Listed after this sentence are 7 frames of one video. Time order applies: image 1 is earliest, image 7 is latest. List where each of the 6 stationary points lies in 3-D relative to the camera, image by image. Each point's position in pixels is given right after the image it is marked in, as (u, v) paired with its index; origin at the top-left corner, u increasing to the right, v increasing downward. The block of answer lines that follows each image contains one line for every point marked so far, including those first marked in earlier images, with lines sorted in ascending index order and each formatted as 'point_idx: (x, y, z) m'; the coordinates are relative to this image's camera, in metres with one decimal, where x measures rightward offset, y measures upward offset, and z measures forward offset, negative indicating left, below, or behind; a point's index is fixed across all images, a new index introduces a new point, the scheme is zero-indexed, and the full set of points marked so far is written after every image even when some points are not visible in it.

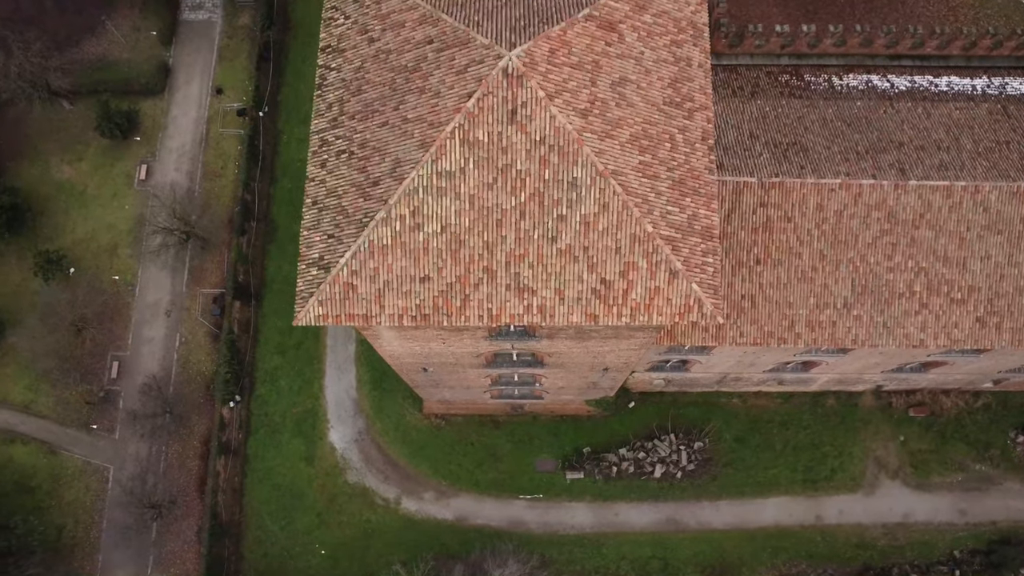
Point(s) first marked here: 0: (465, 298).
0: (-0.7, -0.2, +11.8) m
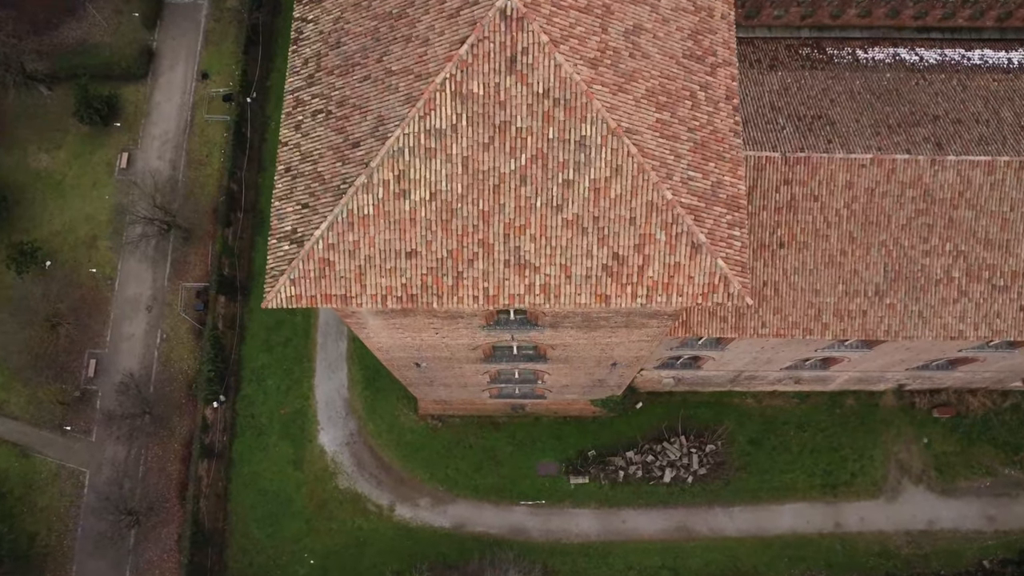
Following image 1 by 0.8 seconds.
0: (-0.7, +0.2, +10.4) m
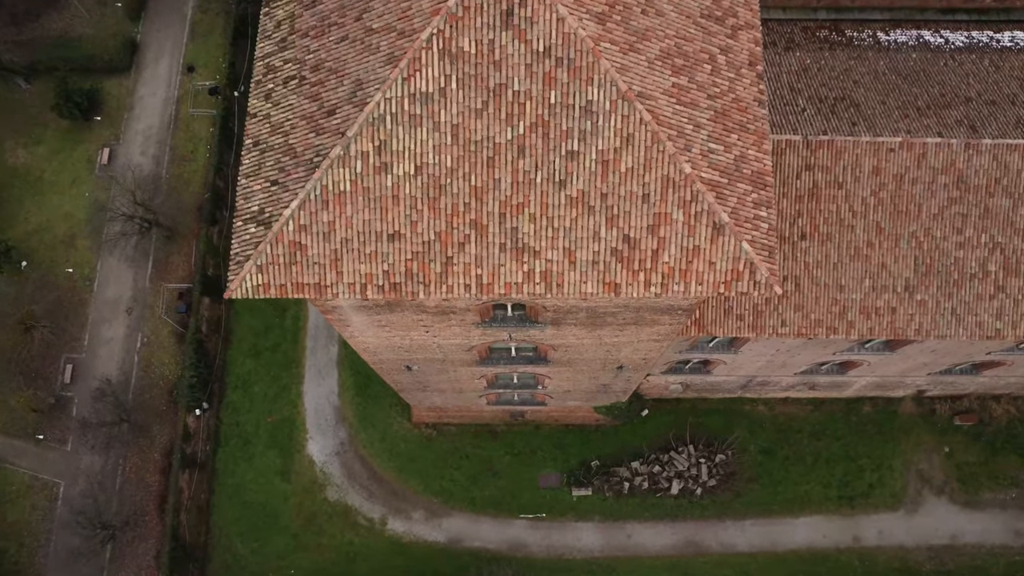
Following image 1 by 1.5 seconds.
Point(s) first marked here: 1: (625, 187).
0: (-0.8, +0.3, +9.1) m
1: (+1.3, +1.2, +8.9) m
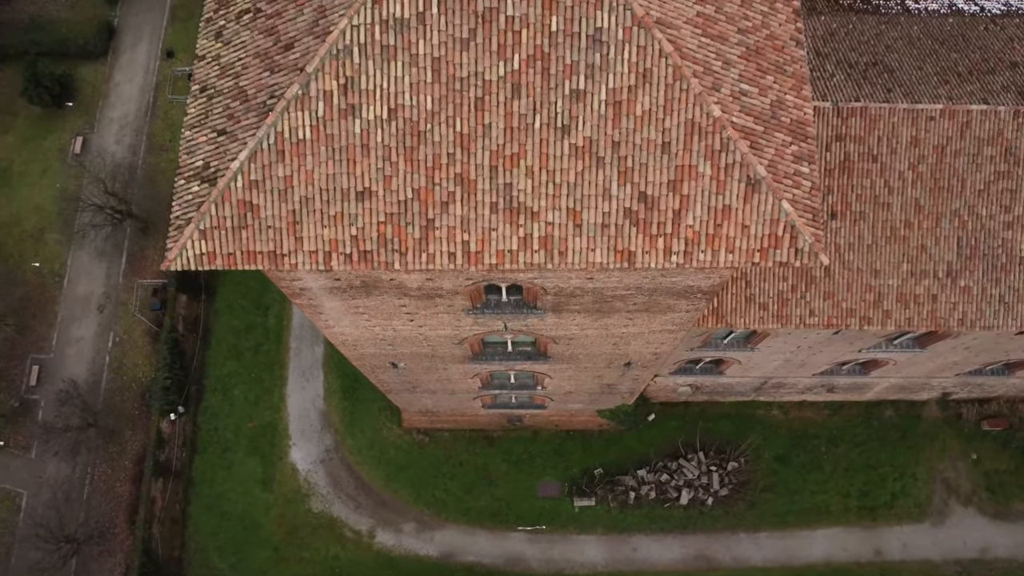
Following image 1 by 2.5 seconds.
0: (-0.8, +0.6, +7.6) m
1: (+1.2, +1.5, +7.4) m
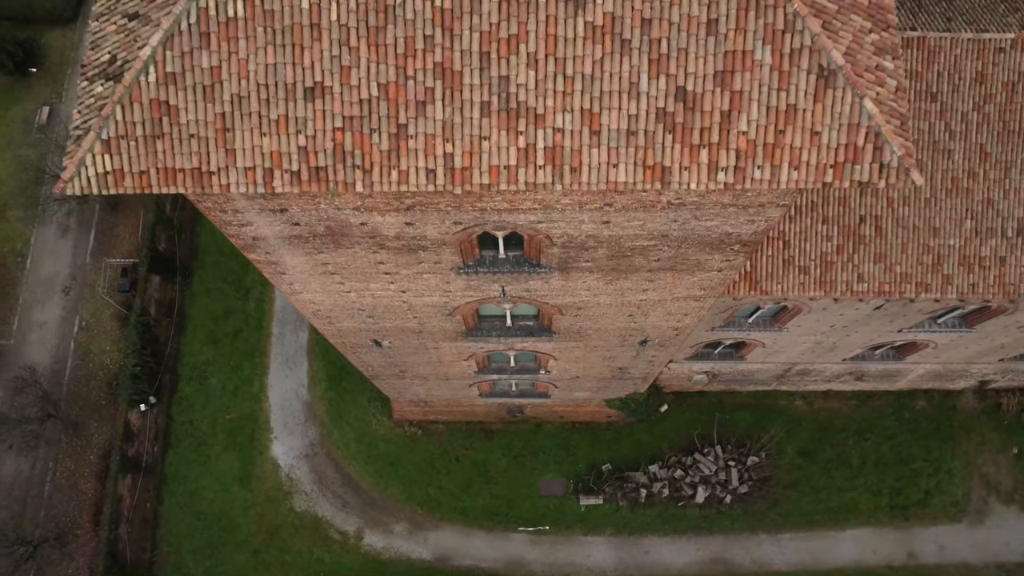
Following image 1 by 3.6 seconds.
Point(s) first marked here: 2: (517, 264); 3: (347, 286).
0: (-0.9, +1.2, +5.8) m
1: (+1.2, +2.0, +5.6) m
2: (0.0, +0.3, +9.2) m
3: (-2.1, 0.0, +9.9) m
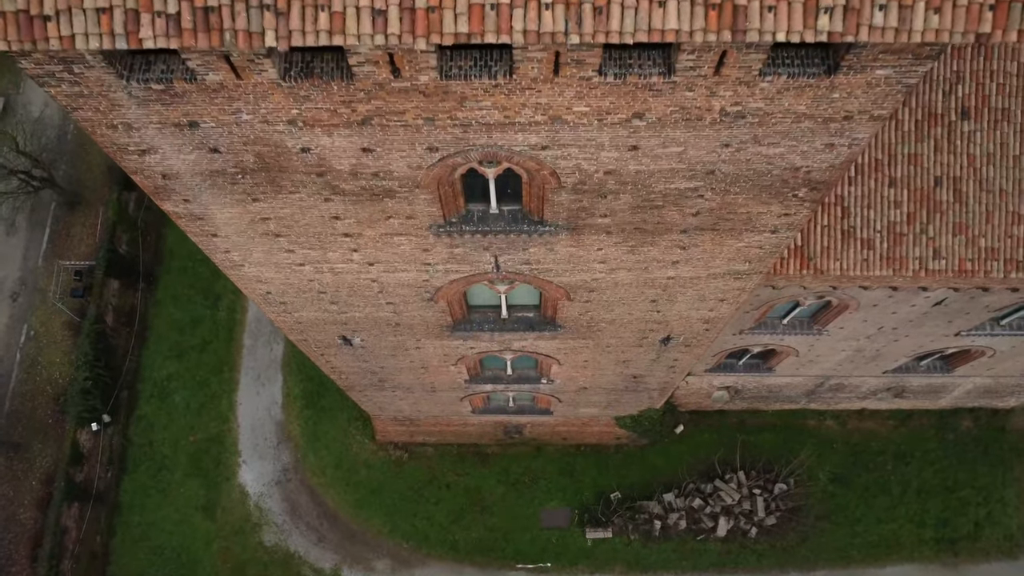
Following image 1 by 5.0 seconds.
0: (-0.9, +1.6, +3.8) m
1: (+1.2, +2.5, +3.6) m
2: (0.0, +0.6, +7.2) m
3: (-2.2, +0.3, +7.8) m
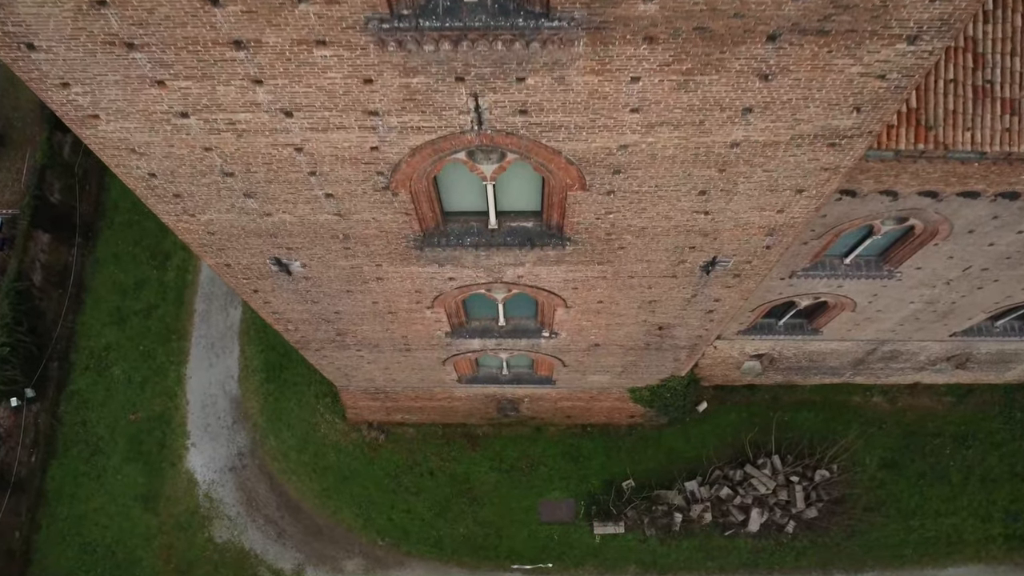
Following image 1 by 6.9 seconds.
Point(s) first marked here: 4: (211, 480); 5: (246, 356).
0: (-1.0, +2.6, +1.2) m
1: (+1.1, +3.4, +0.9) m
2: (-0.1, +1.6, +4.5) m
3: (-2.2, +1.3, +5.1) m
4: (-5.9, -3.7, +15.0) m
5: (-5.6, -1.4, +16.1) m
